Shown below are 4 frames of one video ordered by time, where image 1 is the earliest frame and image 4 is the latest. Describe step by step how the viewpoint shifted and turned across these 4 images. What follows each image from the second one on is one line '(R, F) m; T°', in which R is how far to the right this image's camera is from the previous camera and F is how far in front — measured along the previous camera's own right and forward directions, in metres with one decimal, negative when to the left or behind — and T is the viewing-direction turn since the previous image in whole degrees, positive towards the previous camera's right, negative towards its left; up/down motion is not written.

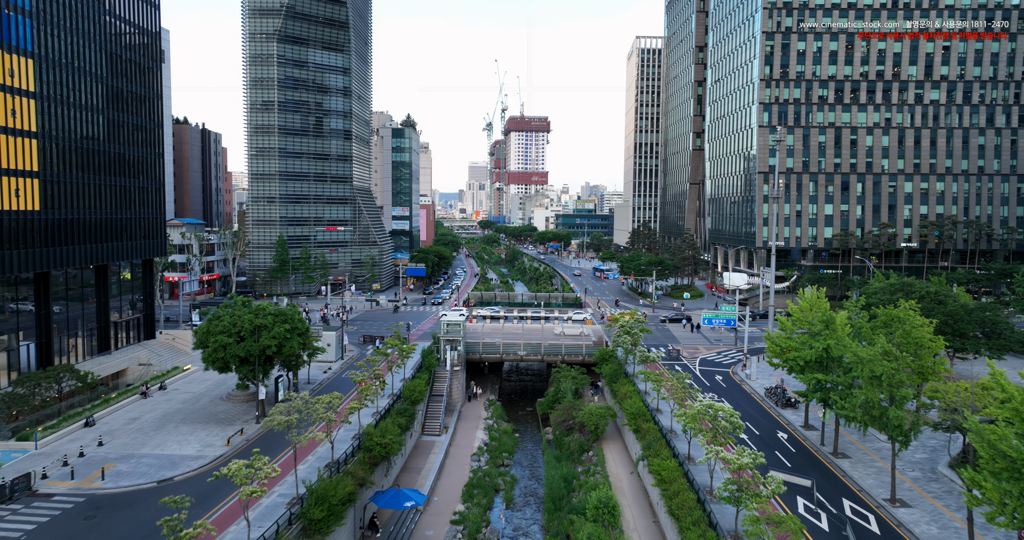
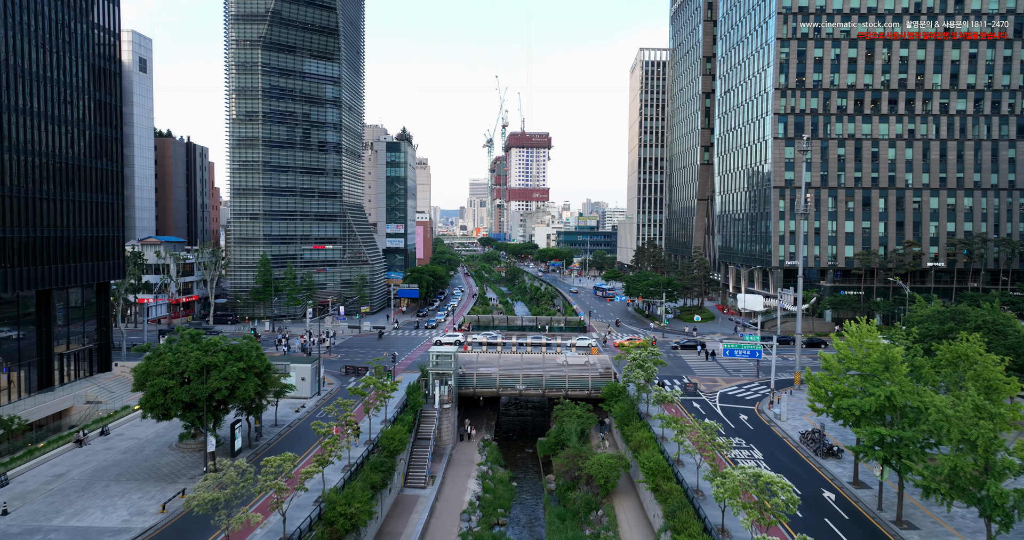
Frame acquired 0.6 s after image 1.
(+0.3, +6.8) m; 0°
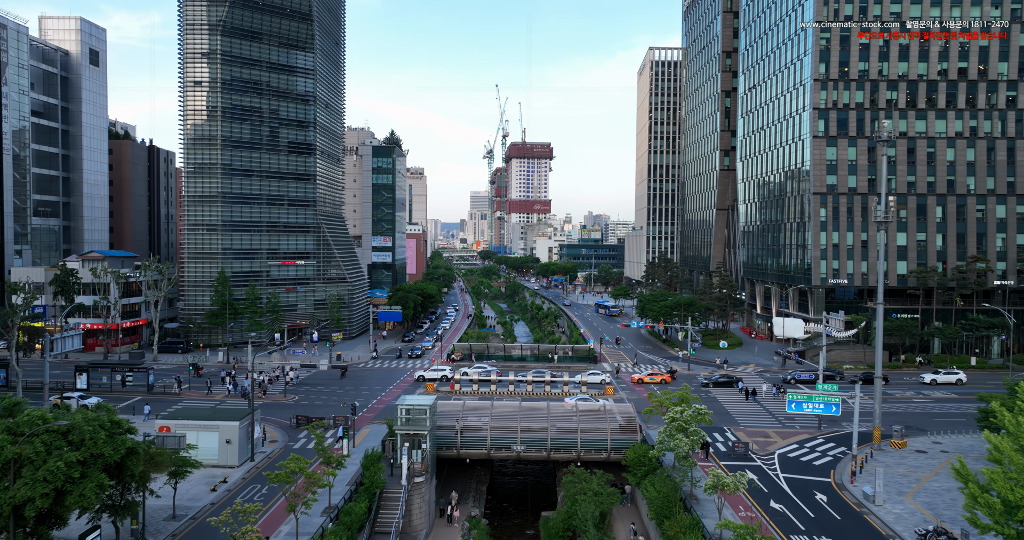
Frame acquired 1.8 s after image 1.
(+0.4, +13.7) m; 0°
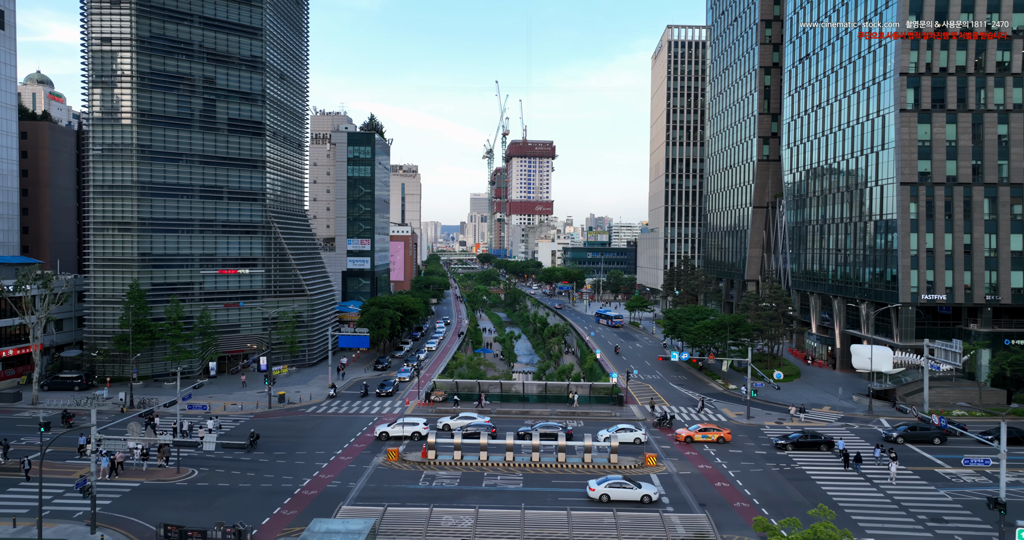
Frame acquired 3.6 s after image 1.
(+0.1, +19.3) m; 0°
